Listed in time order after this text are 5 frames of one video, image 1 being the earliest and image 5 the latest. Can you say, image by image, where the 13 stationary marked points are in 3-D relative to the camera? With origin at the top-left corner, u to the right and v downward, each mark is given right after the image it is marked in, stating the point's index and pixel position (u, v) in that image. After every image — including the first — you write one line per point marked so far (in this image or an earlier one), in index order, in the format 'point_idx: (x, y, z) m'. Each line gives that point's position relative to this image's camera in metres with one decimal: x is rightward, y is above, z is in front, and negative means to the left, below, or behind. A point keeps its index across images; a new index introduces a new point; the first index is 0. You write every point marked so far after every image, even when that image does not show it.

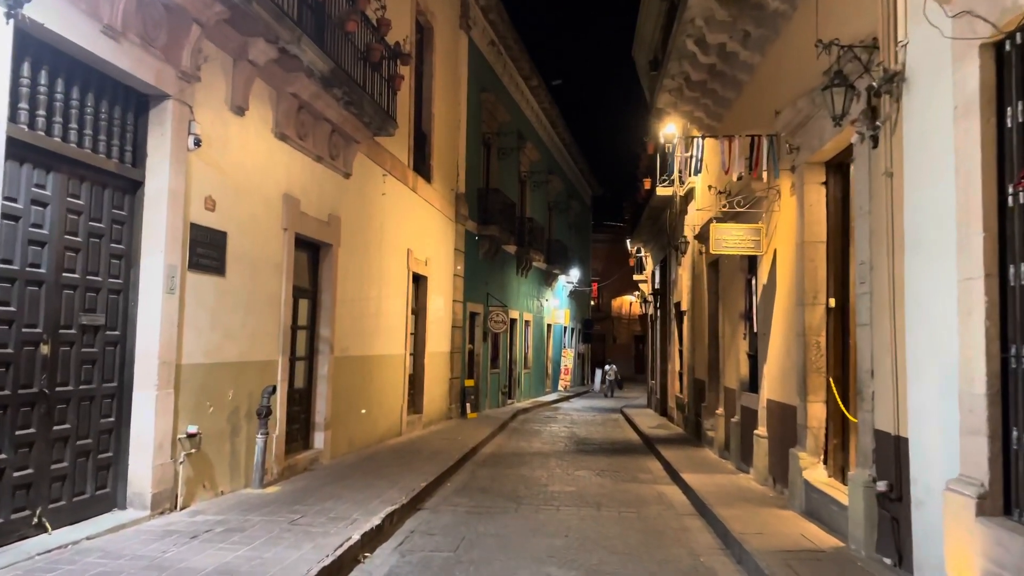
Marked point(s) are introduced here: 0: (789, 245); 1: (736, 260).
0: (+2.6, +0.4, +7.7) m
1: (+2.8, +0.3, +10.1) m
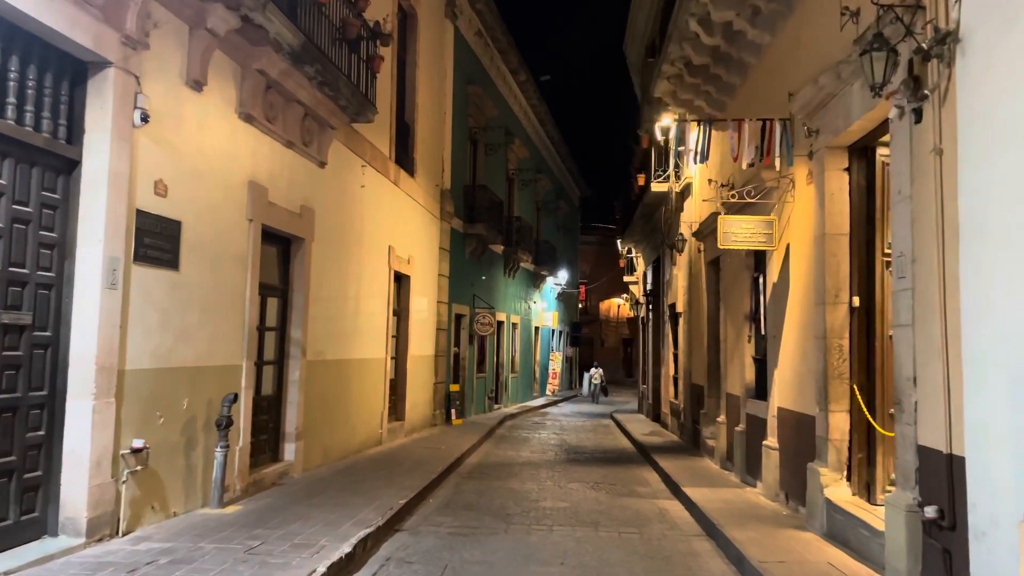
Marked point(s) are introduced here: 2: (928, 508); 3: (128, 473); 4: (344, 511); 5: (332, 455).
0: (+2.5, +0.4, +7.0) m
1: (+2.6, +0.4, +9.4) m
2: (+2.3, -1.2, +4.4) m
3: (-2.8, -1.3, +5.9) m
4: (-1.5, -2.0, +7.1) m
5: (-2.2, -2.1, +10.0) m
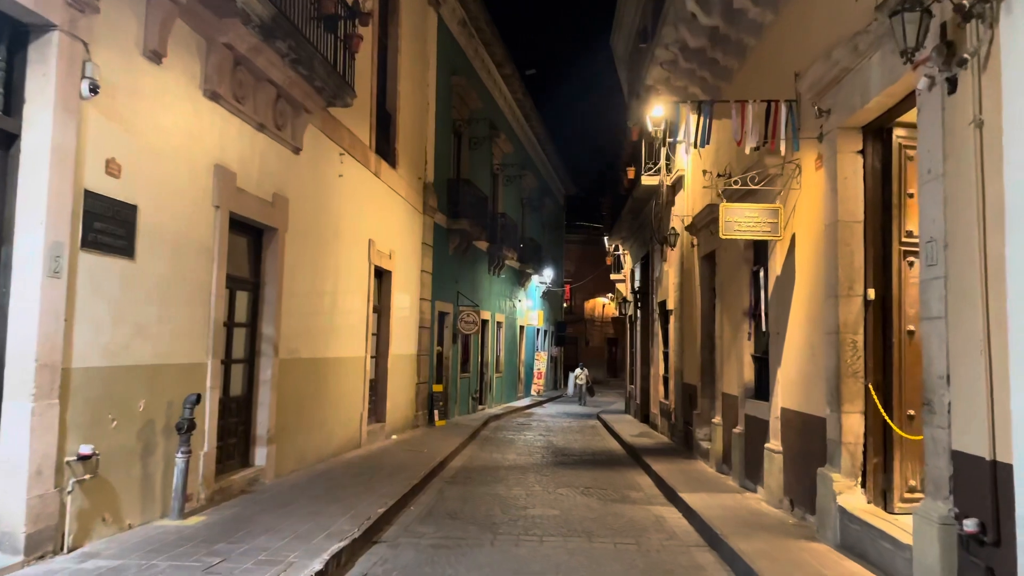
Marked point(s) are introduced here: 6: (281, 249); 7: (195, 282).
0: (+2.4, +0.5, +6.5) m
1: (+2.5, +0.4, +8.9) m
2: (+2.2, -1.1, +4.0) m
3: (-2.9, -1.3, +5.3) m
4: (-1.6, -1.9, +6.6) m
5: (-2.4, -2.0, +9.4) m
6: (-2.4, +0.4, +8.5) m
7: (-2.7, +0.1, +6.8) m
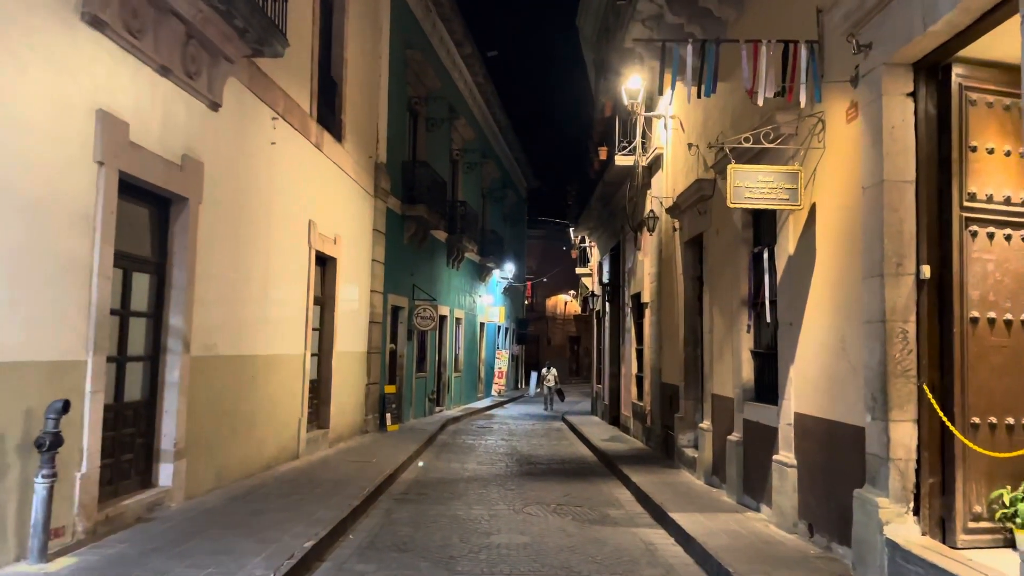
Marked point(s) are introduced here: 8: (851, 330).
0: (+2.2, +0.6, +5.3) m
1: (+2.1, +0.6, +7.7) m
2: (+2.1, -1.0, +2.7) m
3: (-3.0, -1.1, +3.8) m
4: (-1.8, -1.7, +5.2) m
5: (-2.8, -1.8, +8.0) m
6: (-2.8, +0.6, +7.0) m
7: (-2.9, +0.2, +5.4) m
8: (+2.2, -0.3, +5.2) m
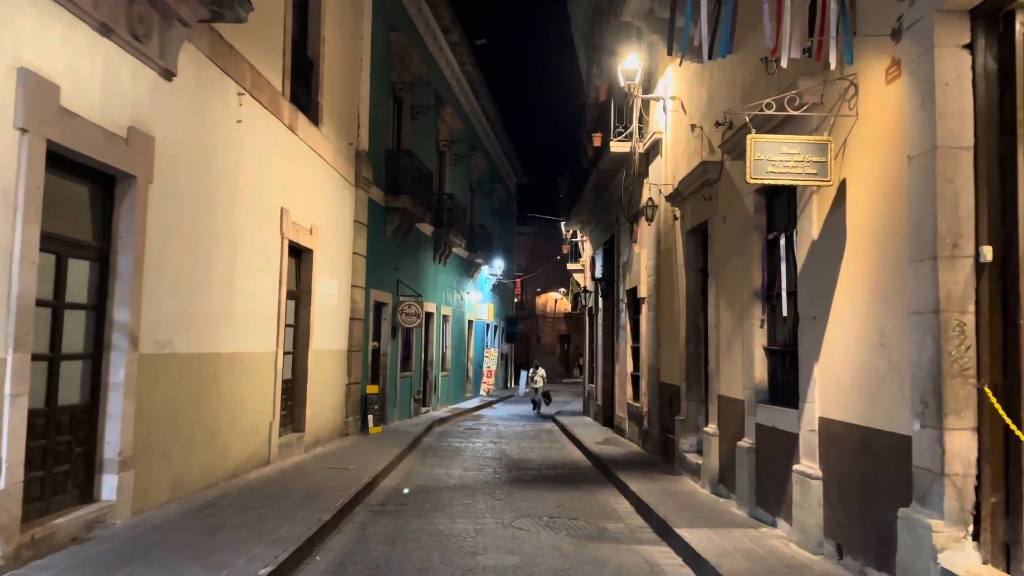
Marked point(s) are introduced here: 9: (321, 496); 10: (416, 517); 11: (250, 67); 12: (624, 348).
0: (+2.1, +0.7, +4.6) m
1: (+2.0, +0.6, +7.0) m
2: (+2.1, -0.9, +2.0) m
3: (-3.1, -1.0, +3.0) m
4: (-1.9, -1.7, +4.4) m
5: (-2.9, -1.8, +7.2) m
6: (-2.9, +0.6, +6.2) m
7: (-3.0, +0.3, +4.6) m
8: (+2.1, -0.2, +4.5) m
9: (-1.8, -2.0, +7.6) m
10: (-0.9, -2.1, +7.4) m
11: (-2.7, +2.3, +8.4) m
12: (+1.9, -1.0, +13.7) m
